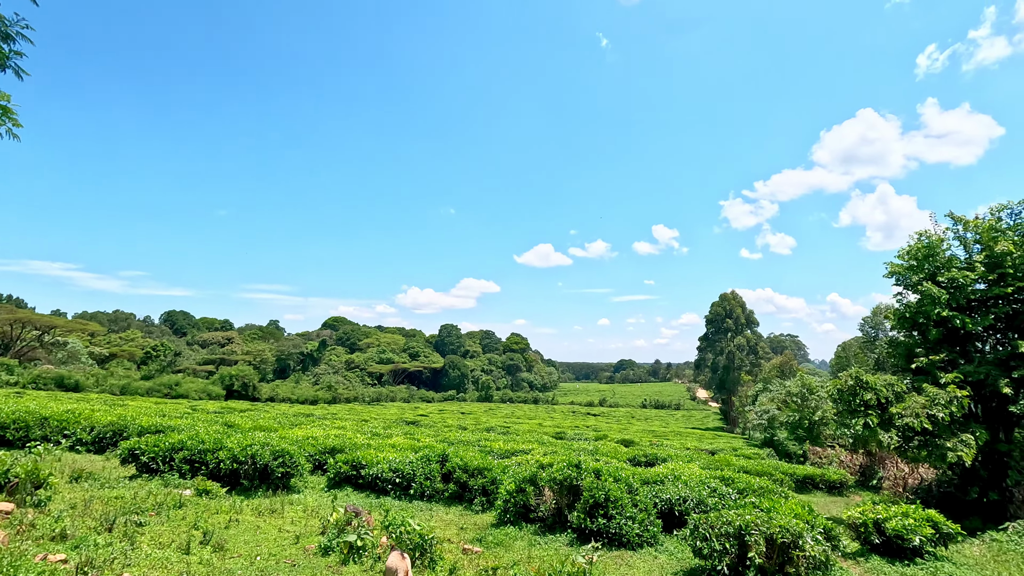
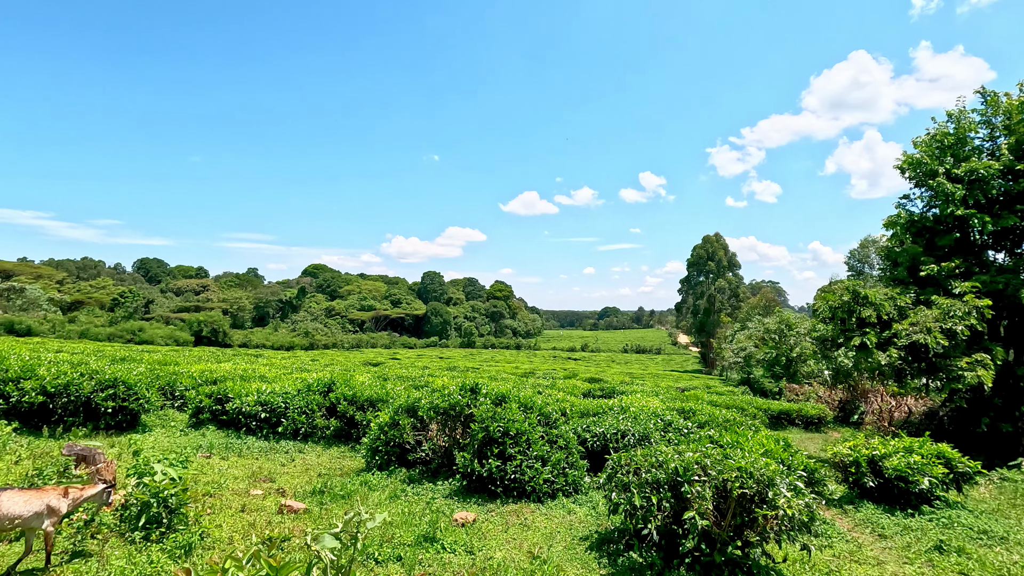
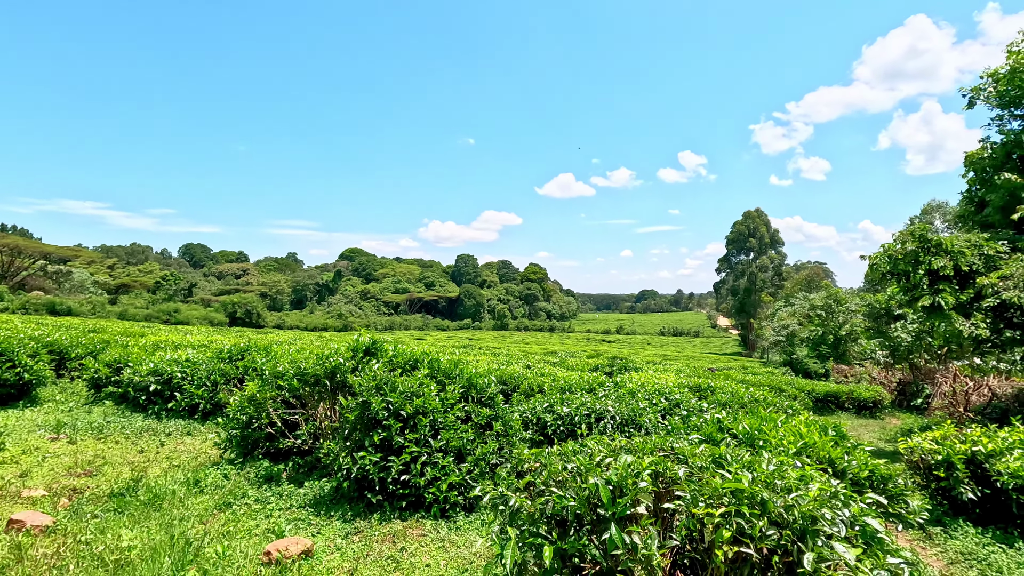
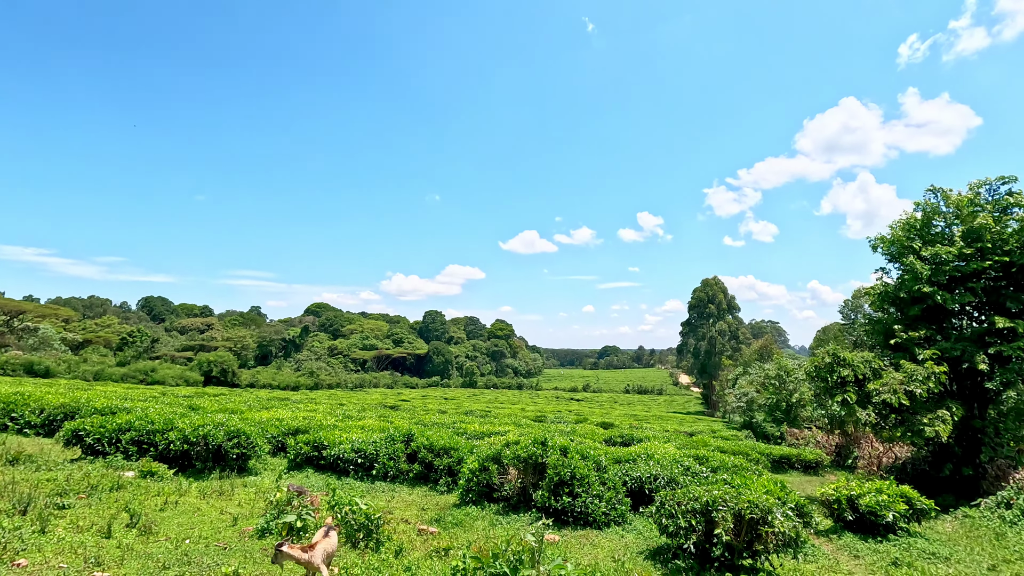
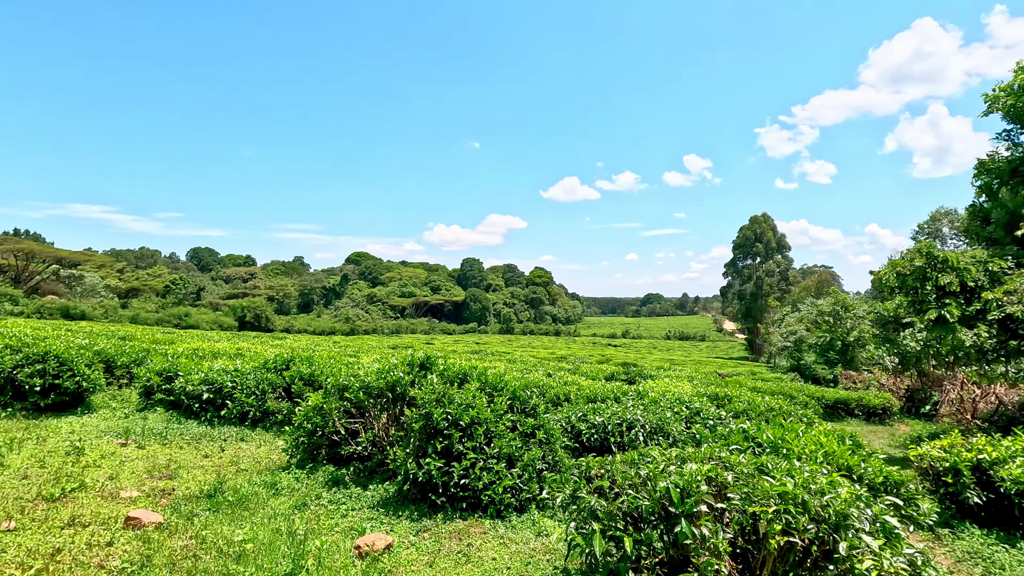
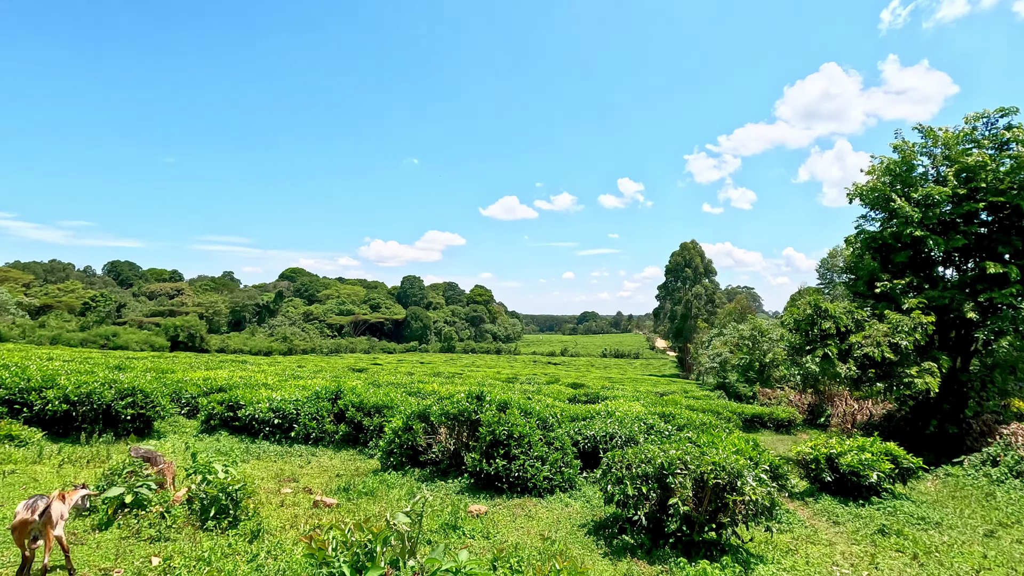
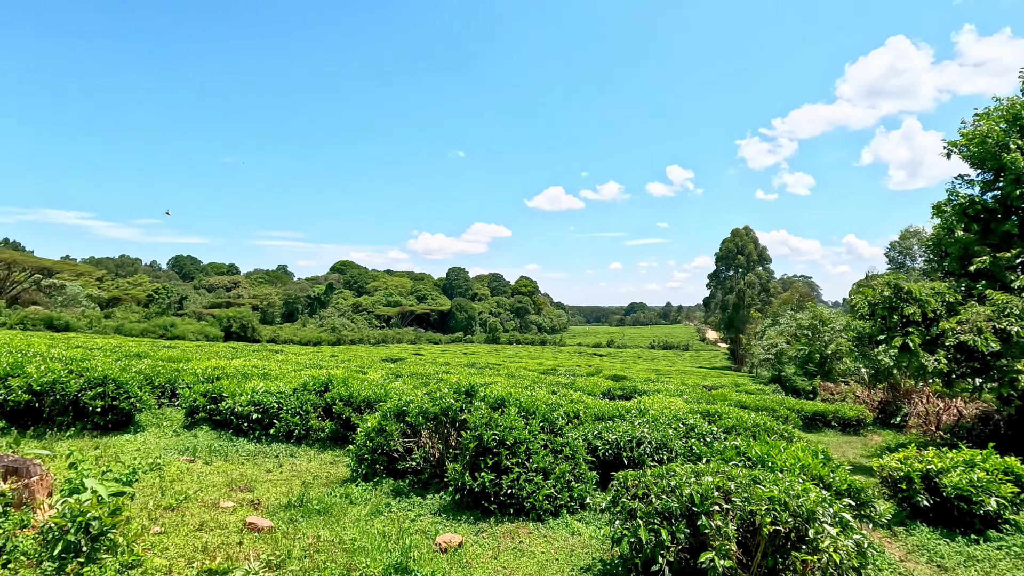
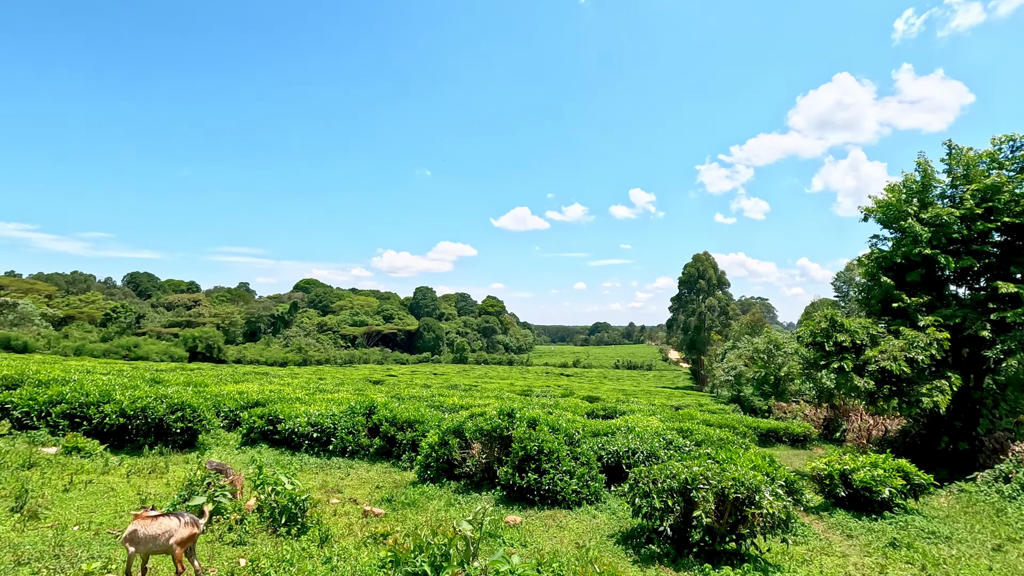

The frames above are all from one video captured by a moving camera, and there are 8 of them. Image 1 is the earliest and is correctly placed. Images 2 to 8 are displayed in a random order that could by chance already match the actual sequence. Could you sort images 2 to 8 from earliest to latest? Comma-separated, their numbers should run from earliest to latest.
4, 8, 6, 2, 7, 5, 3
